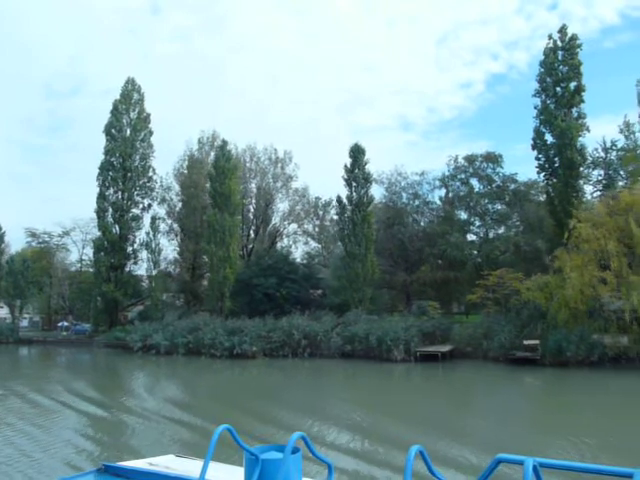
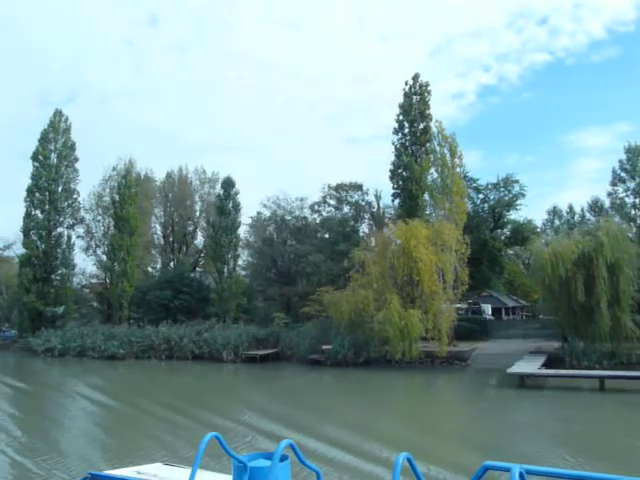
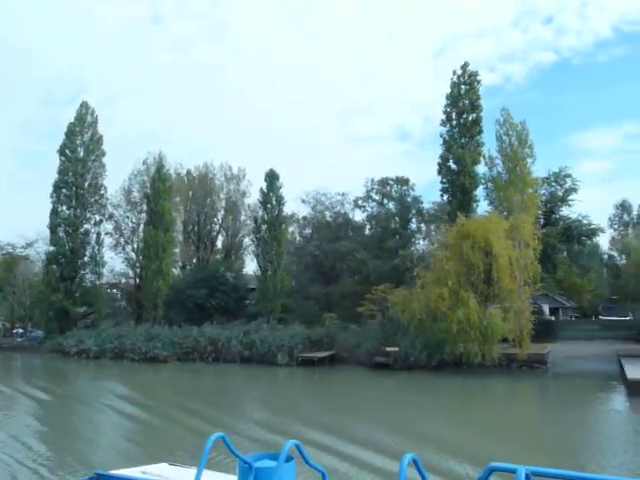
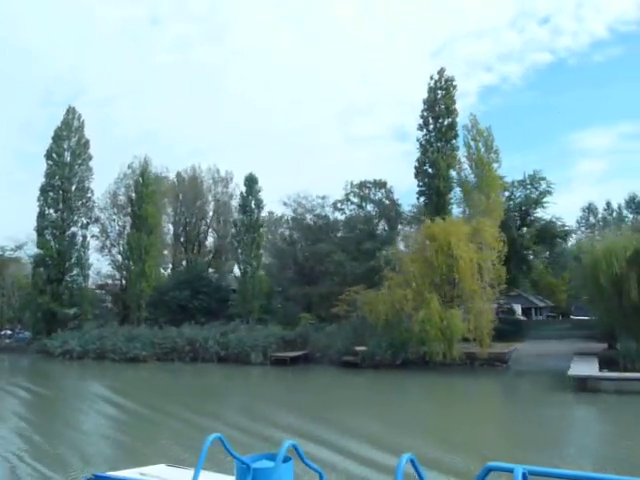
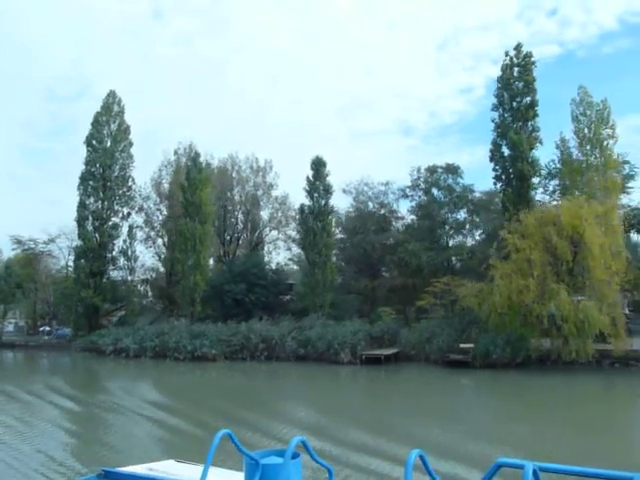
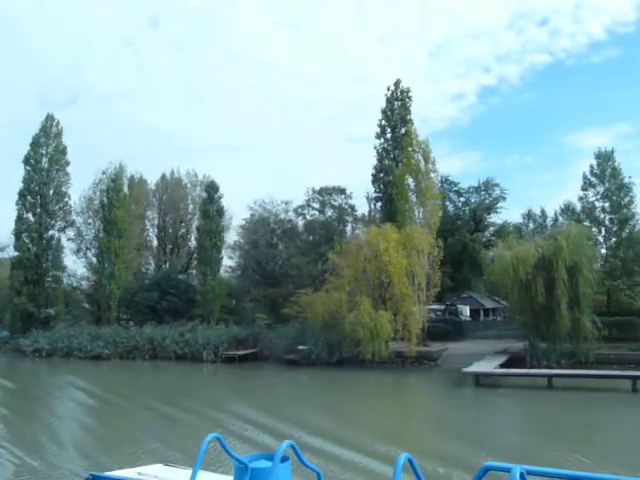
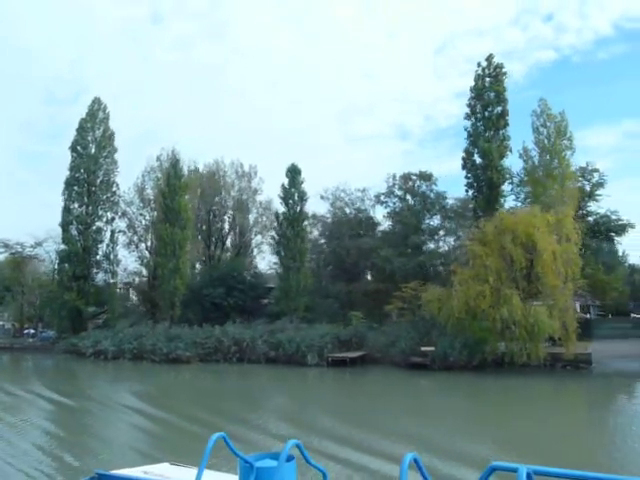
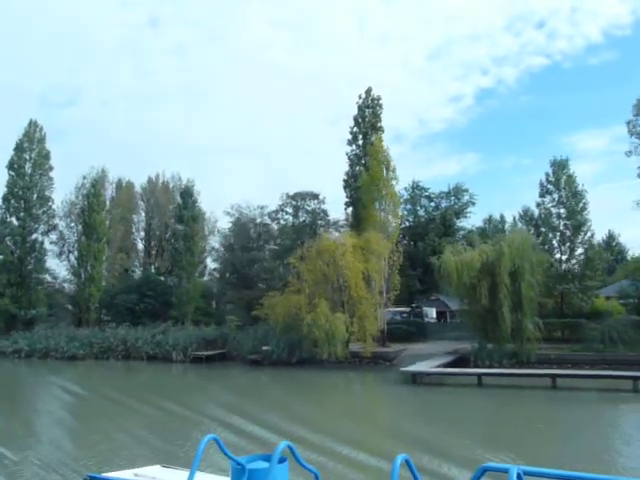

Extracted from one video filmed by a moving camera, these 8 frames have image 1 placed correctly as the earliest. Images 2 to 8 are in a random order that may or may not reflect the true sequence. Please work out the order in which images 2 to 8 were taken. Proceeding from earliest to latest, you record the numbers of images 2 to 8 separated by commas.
5, 7, 3, 4, 2, 6, 8
